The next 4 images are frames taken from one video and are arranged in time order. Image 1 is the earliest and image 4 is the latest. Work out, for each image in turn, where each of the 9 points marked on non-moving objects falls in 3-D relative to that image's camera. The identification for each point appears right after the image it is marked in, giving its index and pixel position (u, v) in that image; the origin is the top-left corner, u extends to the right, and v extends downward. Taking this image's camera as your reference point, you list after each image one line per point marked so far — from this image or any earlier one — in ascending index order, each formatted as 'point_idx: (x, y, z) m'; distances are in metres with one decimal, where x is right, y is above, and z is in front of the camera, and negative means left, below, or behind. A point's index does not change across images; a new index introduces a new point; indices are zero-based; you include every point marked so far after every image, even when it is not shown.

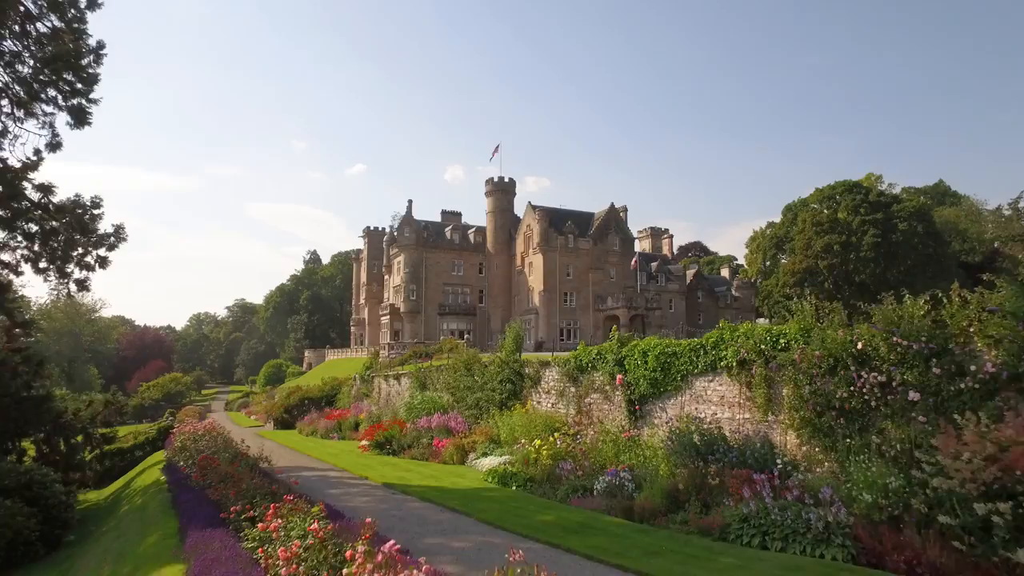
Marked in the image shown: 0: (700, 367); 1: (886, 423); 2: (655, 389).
0: (+4.4, -1.9, +15.2) m
1: (+6.3, -2.3, +10.9) m
2: (+3.6, -2.6, +16.4) m
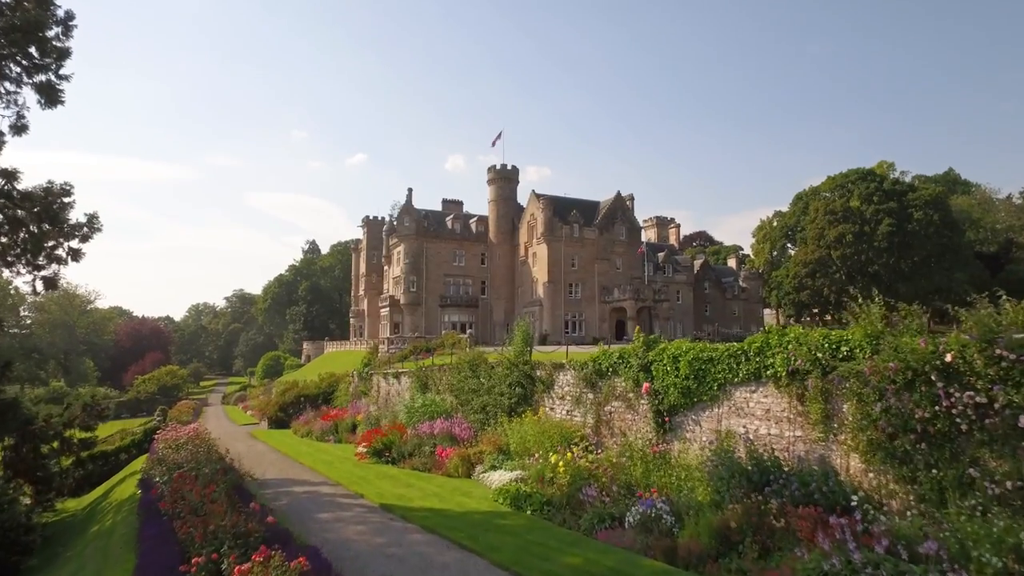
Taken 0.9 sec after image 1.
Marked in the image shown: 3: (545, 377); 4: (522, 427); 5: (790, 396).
0: (+4.7, -1.8, +13.4) m
1: (+6.6, -2.3, +9.0) m
2: (+3.9, -2.5, +14.5) m
3: (+1.0, -2.7, +19.4) m
4: (+0.3, -4.0, +18.5) m
5: (+5.3, -2.1, +12.3) m
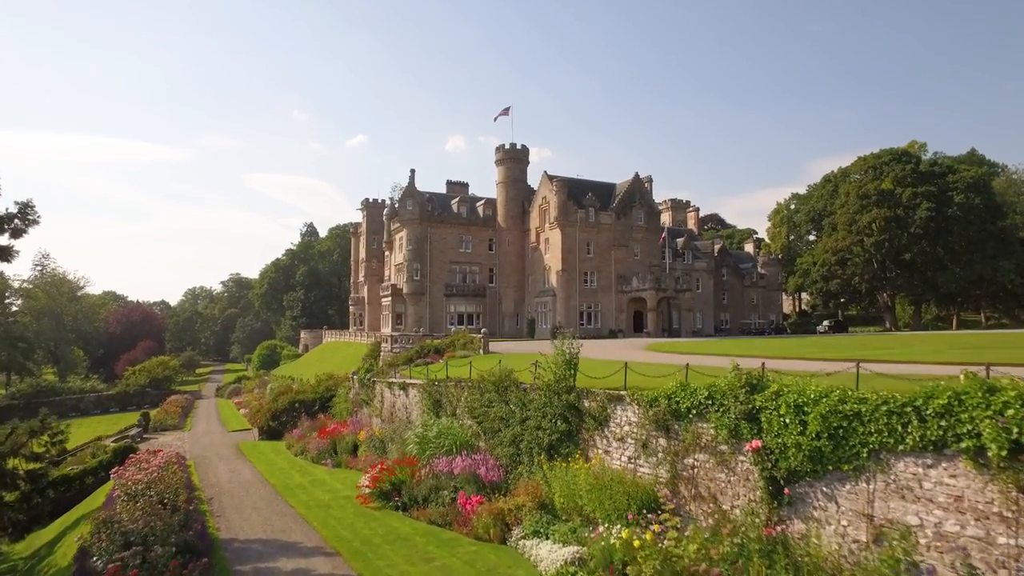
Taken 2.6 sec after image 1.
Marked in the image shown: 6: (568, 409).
0: (+5.8, -2.2, +9.3) m
1: (+7.6, -2.8, +5.0) m
2: (+5.0, -2.9, +10.5) m
3: (+2.0, -2.9, +15.4) m
4: (+1.3, -4.2, +14.5) m
5: (+6.4, -2.5, +8.3) m
6: (+1.4, -3.0, +16.1) m
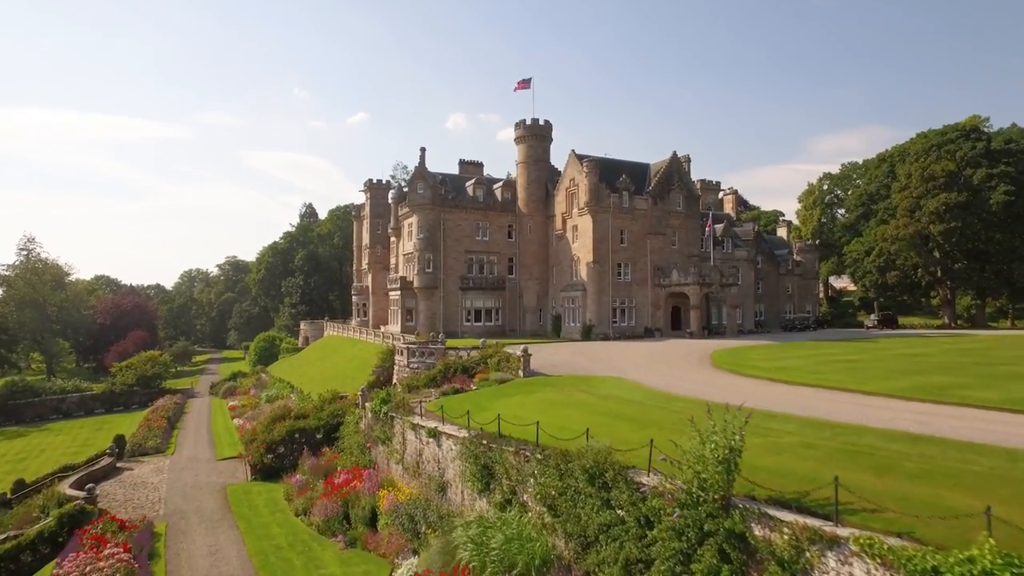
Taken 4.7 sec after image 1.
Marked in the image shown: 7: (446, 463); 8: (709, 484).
0: (+7.8, -3.4, +3.3) m
1: (+9.6, -4.1, -1.0) m
2: (+7.0, -4.0, +4.5) m
3: (+4.1, -3.9, +9.3) m
4: (+3.3, -5.2, +8.5) m
5: (+8.4, -3.7, +2.3) m
6: (+3.4, -3.9, +10.1) m
7: (-1.9, -5.2, +19.1) m
8: (+3.2, -3.2, +10.5) m
